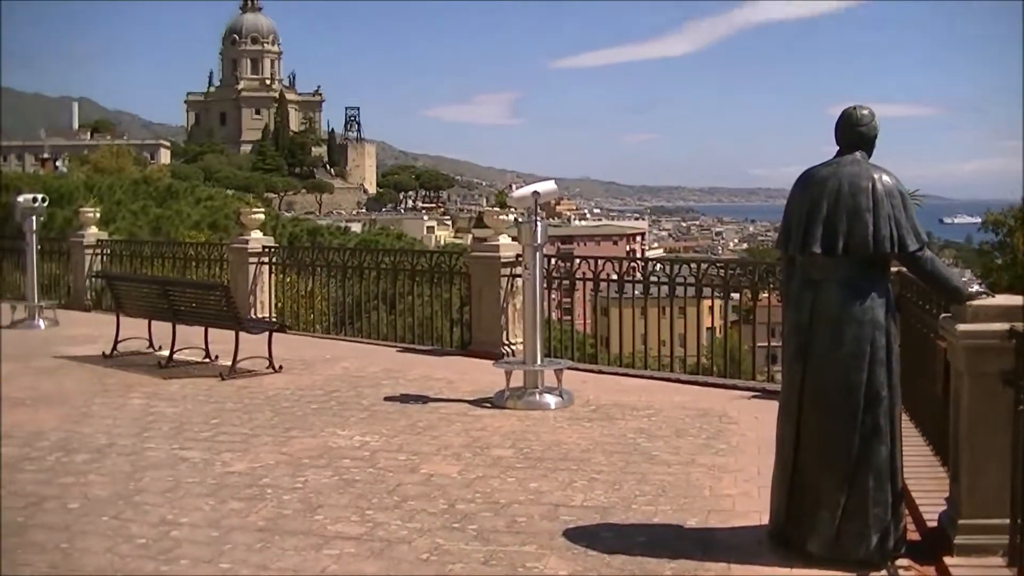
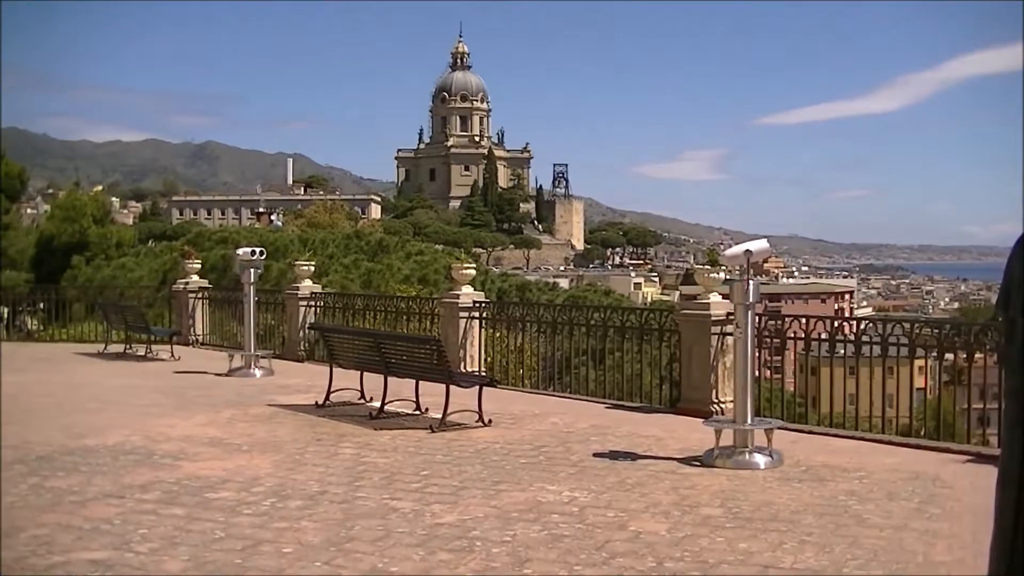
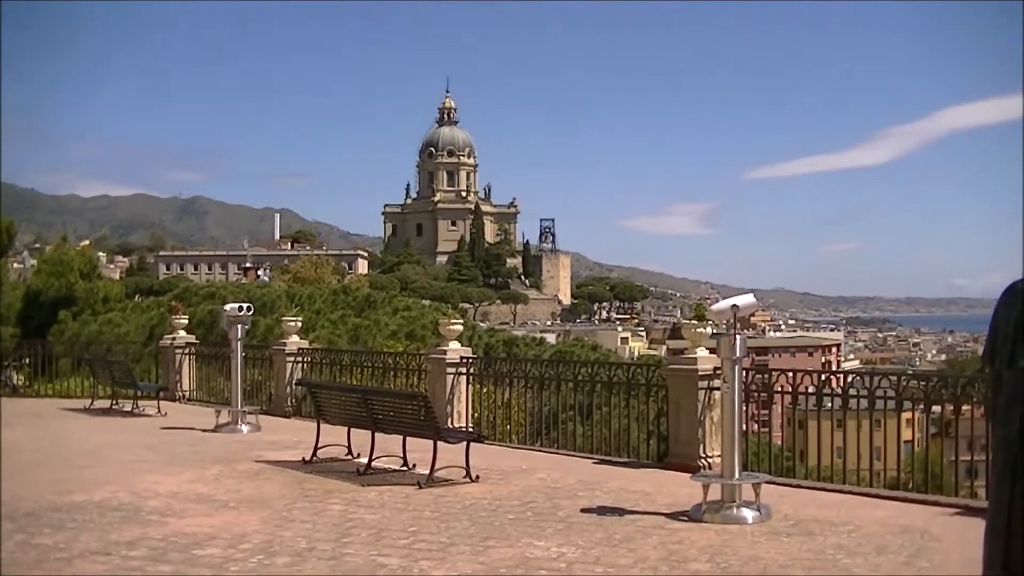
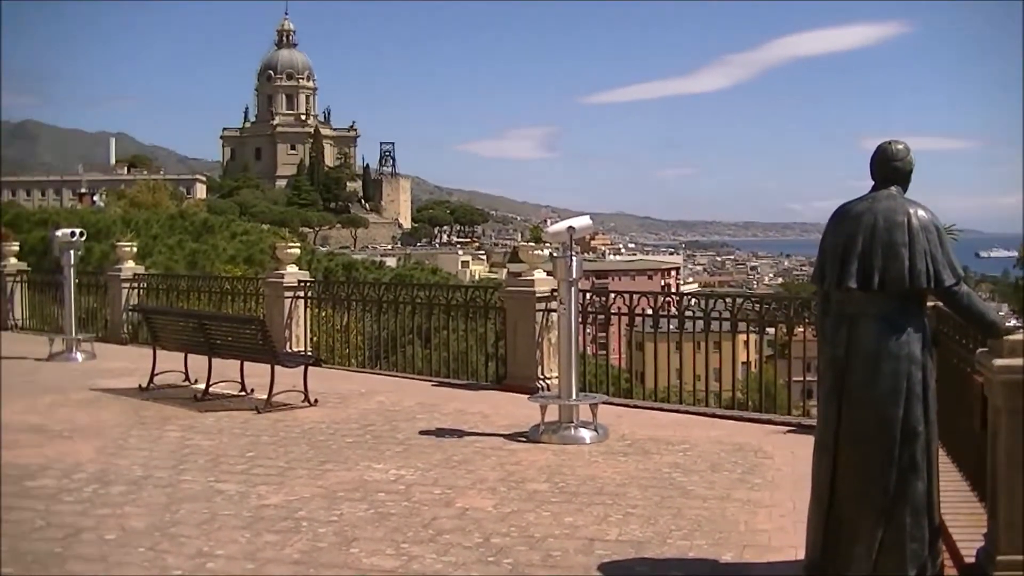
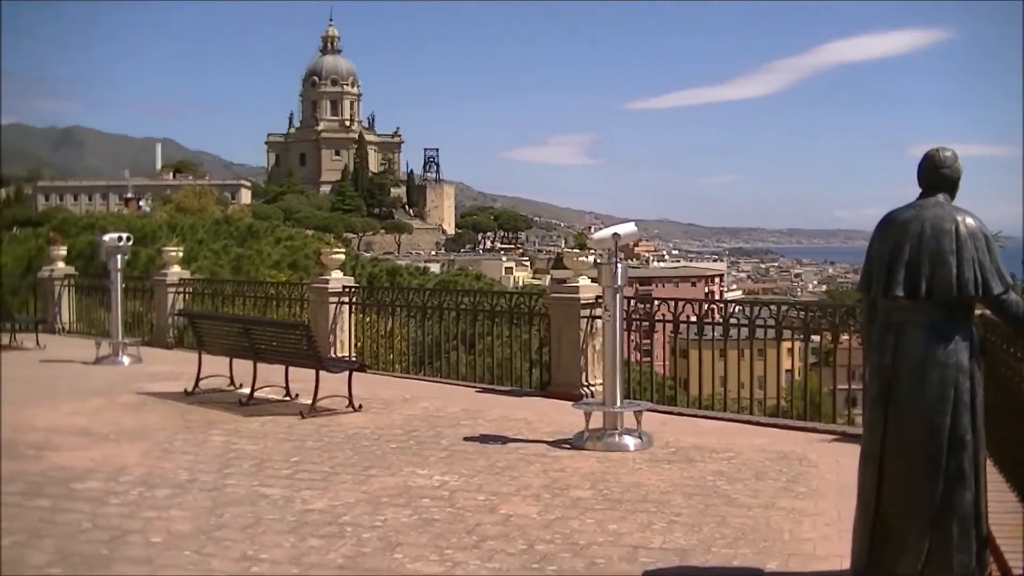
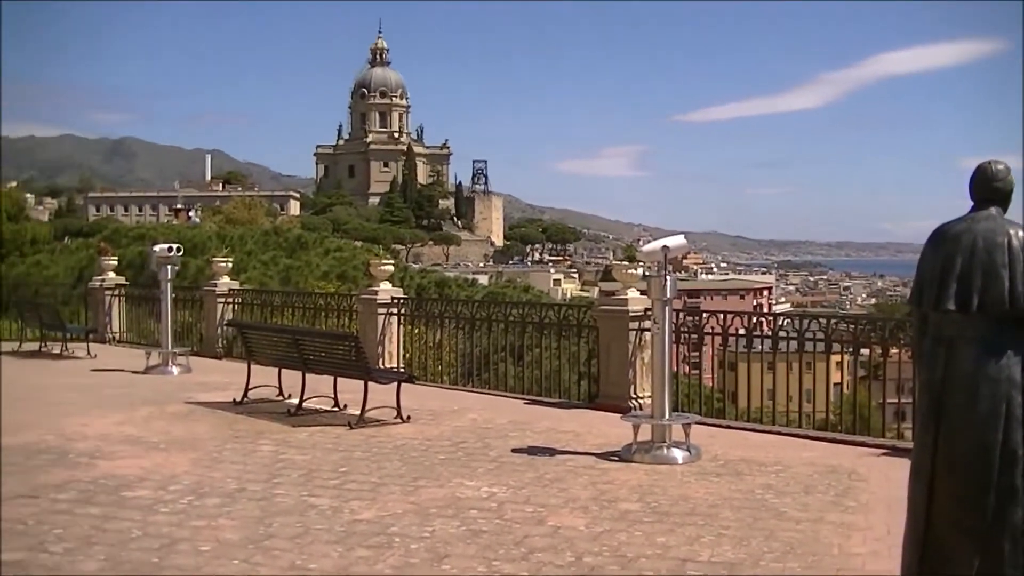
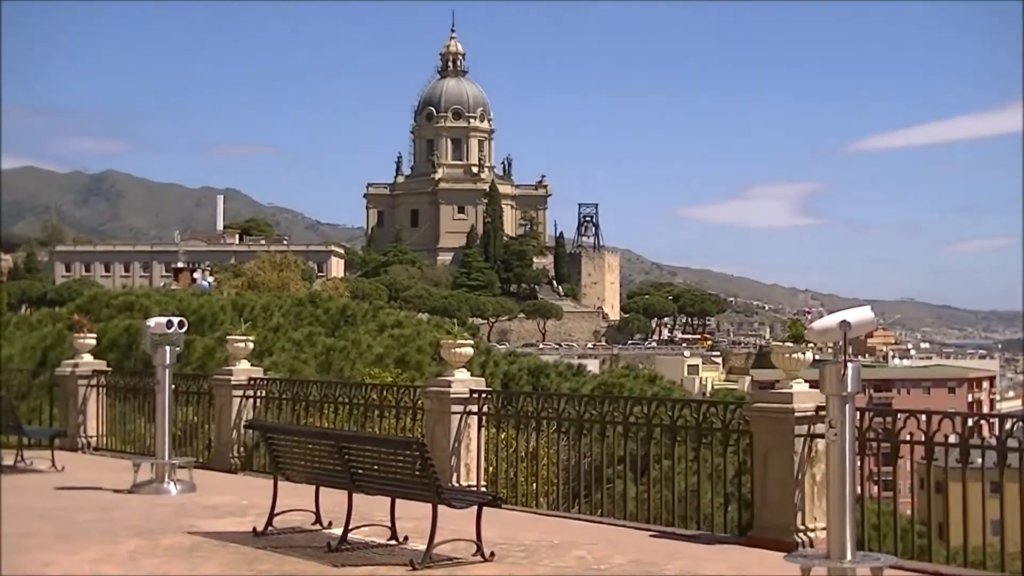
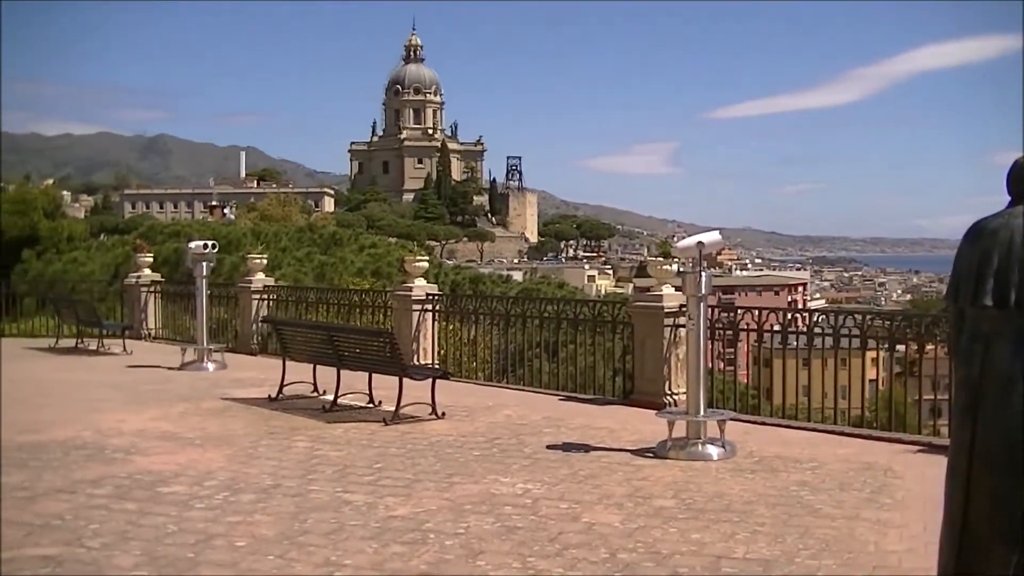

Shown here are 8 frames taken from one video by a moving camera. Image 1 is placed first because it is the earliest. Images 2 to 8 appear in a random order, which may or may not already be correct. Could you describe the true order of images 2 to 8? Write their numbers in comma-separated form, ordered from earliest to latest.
4, 5, 6, 8, 2, 3, 7
